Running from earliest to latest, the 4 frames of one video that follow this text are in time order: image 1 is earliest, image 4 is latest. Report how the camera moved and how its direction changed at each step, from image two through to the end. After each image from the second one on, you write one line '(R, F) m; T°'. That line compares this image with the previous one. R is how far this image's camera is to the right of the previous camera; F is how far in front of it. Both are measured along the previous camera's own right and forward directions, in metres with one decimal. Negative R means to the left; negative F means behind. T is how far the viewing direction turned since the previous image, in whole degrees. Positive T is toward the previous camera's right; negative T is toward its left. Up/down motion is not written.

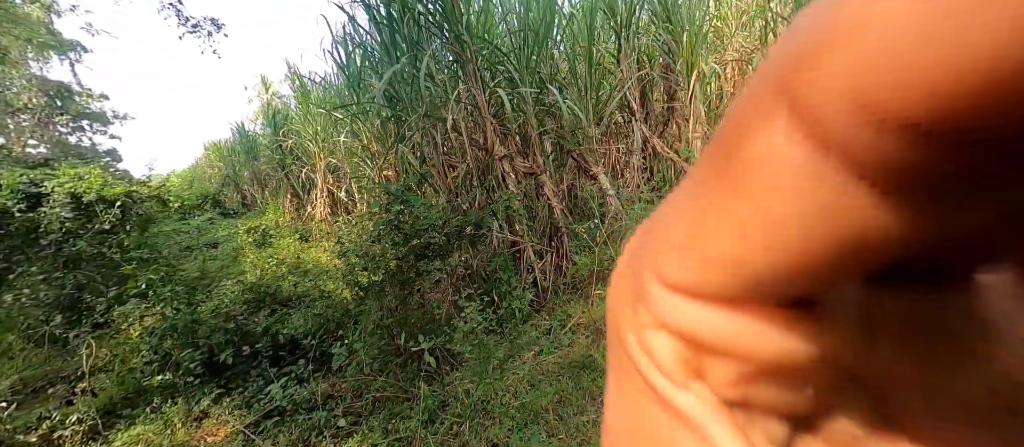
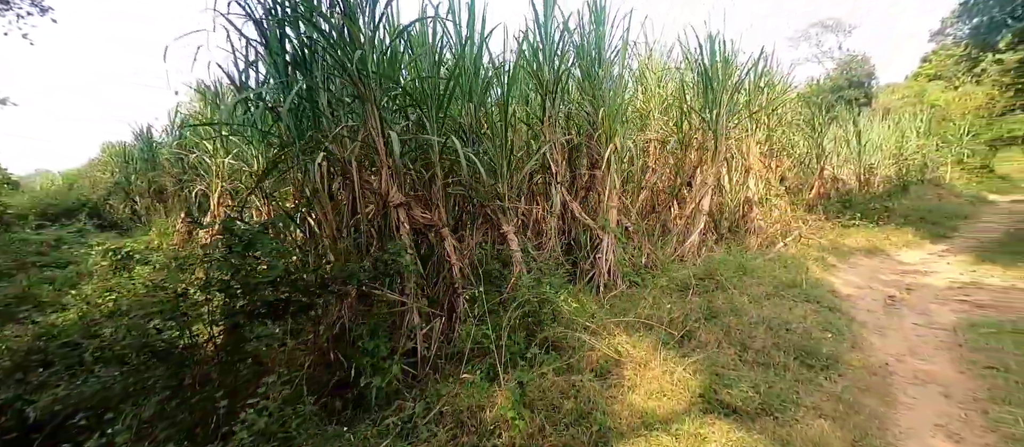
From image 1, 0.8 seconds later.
(+0.2, +0.1) m; +9°
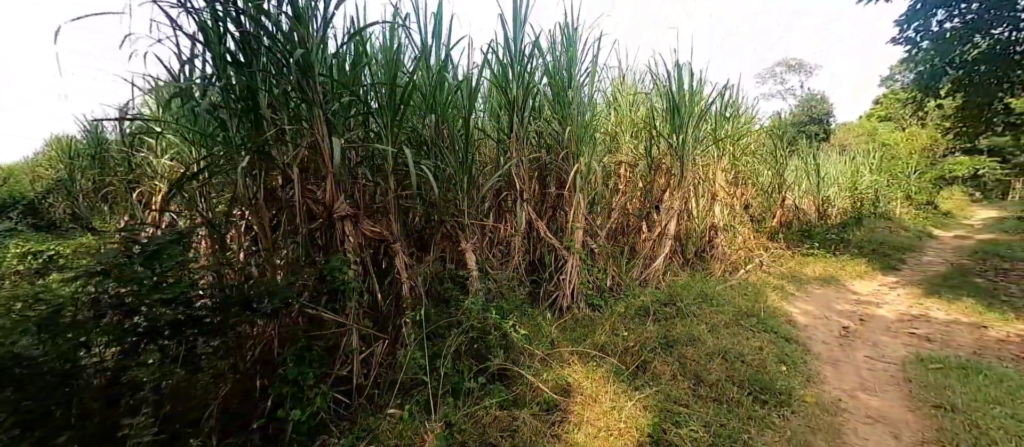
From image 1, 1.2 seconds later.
(+0.1, +0.1) m; +3°
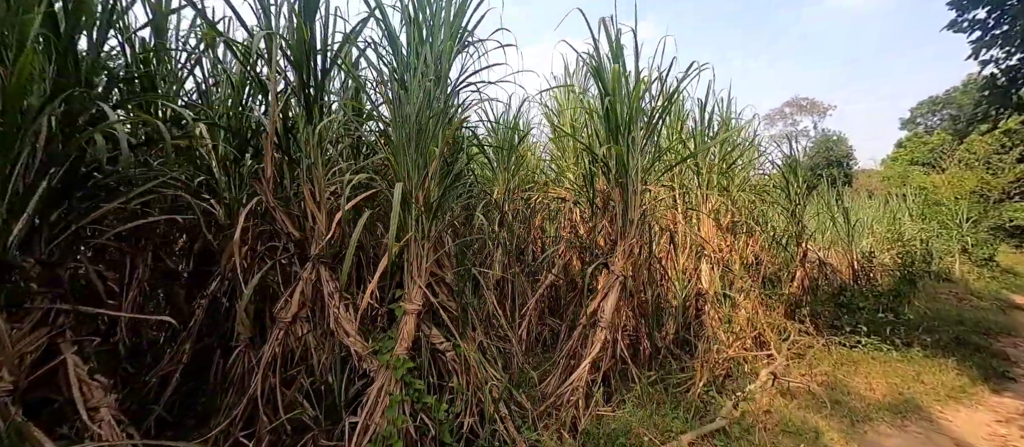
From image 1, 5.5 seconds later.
(+0.9, +1.4) m; -2°
